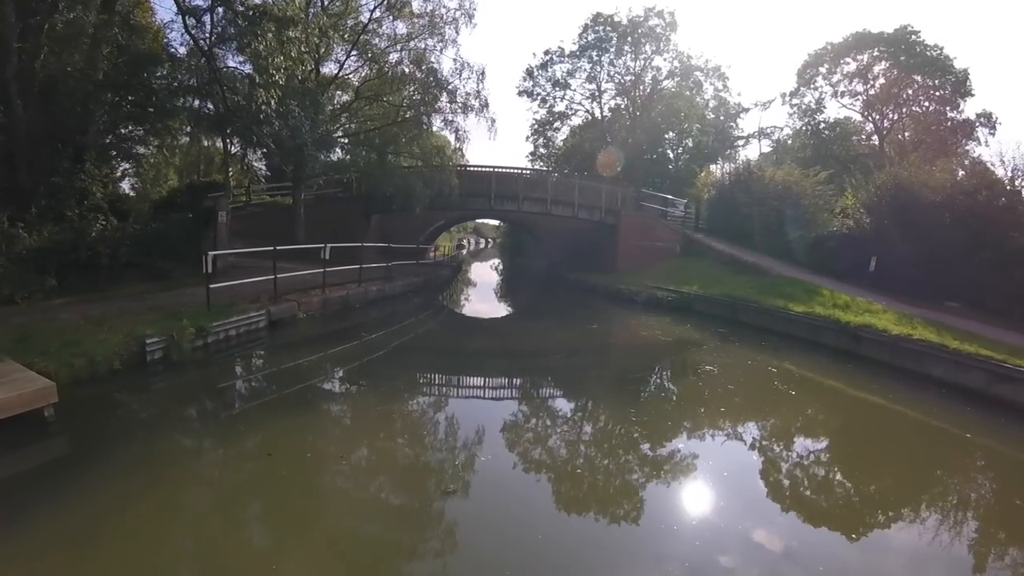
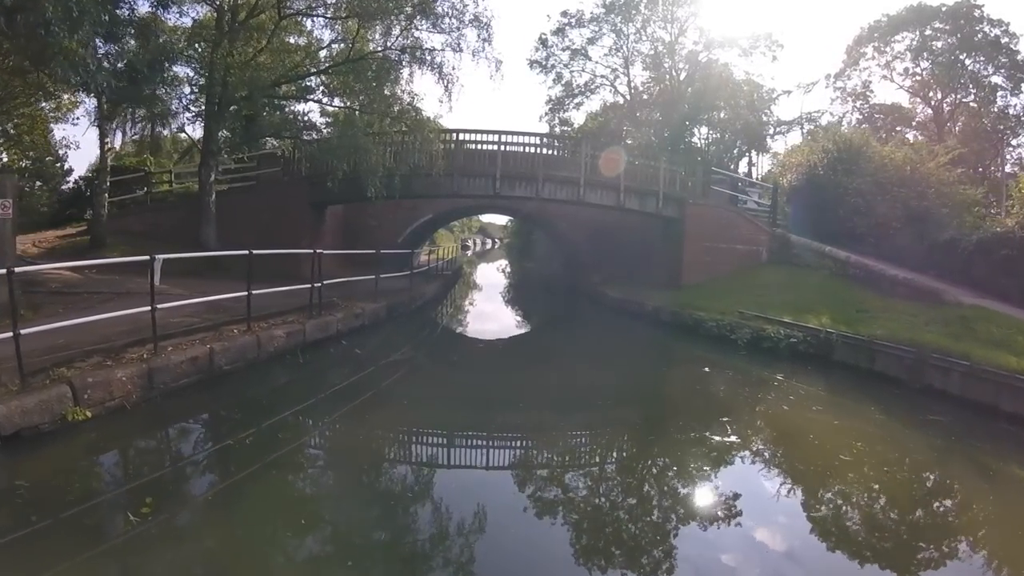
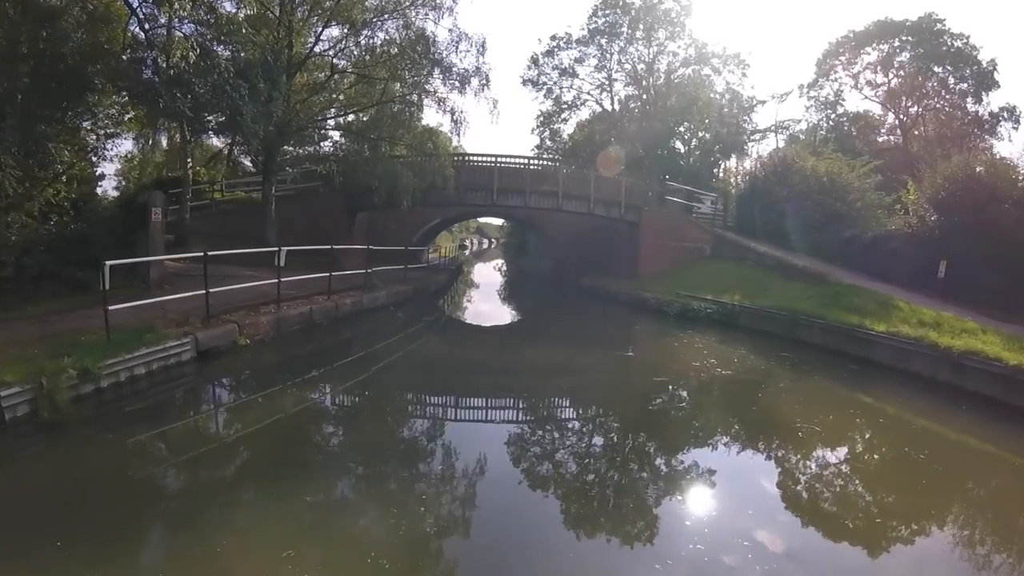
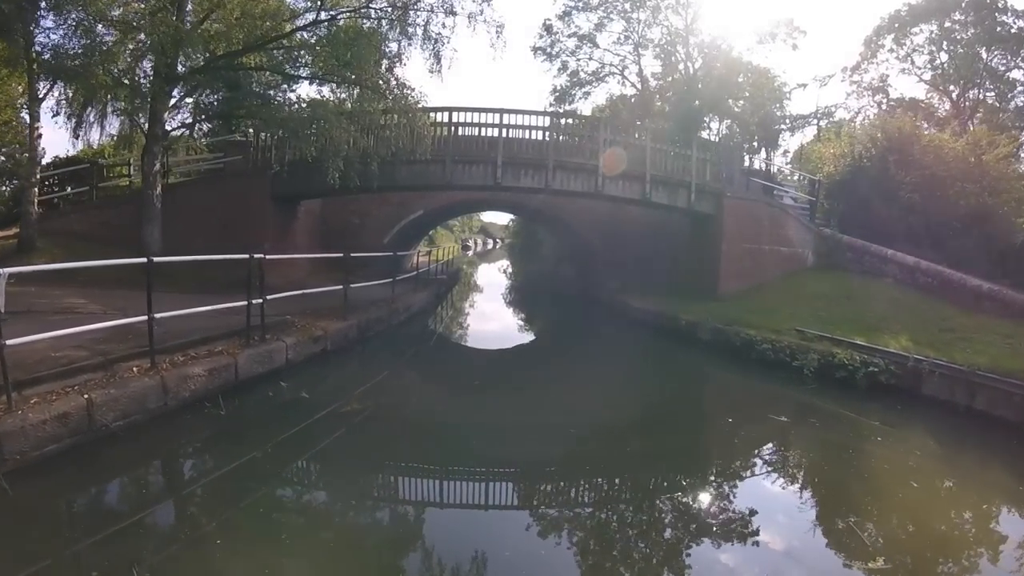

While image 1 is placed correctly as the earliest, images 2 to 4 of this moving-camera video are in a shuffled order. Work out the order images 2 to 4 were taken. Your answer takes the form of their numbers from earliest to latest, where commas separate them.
3, 2, 4
